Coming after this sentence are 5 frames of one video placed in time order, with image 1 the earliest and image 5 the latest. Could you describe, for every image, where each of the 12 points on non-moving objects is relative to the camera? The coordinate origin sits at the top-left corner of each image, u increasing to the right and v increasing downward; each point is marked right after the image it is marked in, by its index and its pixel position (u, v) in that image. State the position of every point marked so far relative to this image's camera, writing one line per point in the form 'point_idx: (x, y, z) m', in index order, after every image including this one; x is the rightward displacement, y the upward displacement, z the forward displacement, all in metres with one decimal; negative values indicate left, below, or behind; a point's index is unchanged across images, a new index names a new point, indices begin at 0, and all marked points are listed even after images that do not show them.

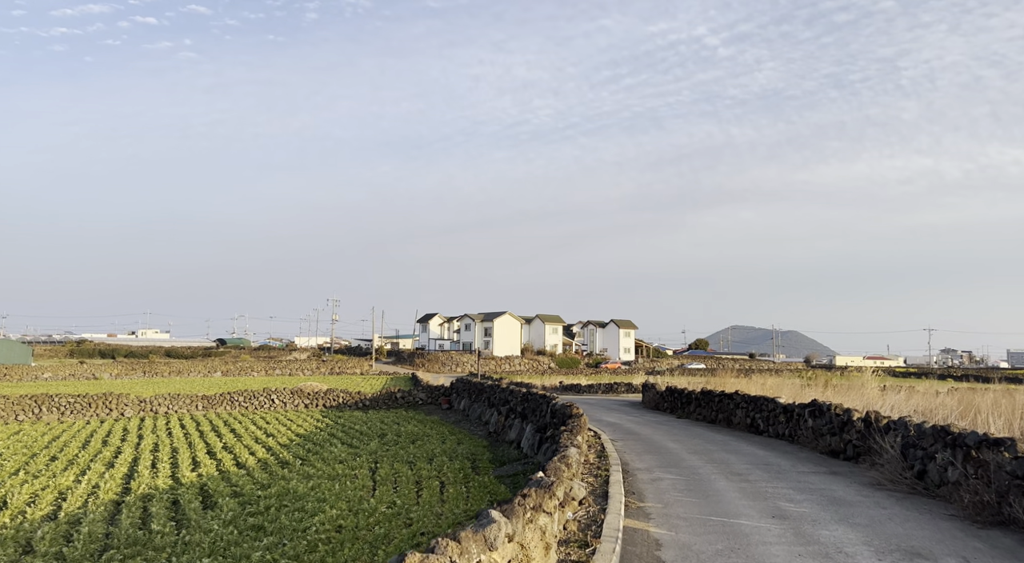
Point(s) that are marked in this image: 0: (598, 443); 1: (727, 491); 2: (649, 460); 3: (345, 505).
0: (+1.4, -2.8, +19.2) m
1: (+3.1, -3.1, +15.8) m
2: (+2.2, -2.9, +17.9) m
3: (-2.6, -3.5, +17.0) m
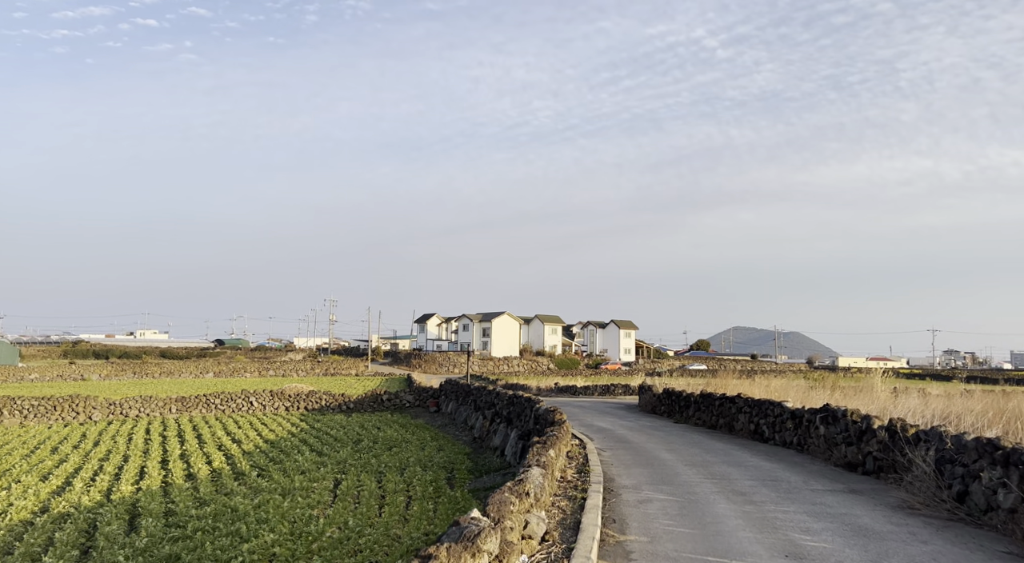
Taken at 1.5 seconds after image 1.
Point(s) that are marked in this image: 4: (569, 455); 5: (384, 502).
0: (+1.0, -2.7, +17.0) m
1: (+2.7, -2.9, +13.6) m
2: (+1.8, -2.8, +15.7) m
3: (-3.0, -3.3, +14.8) m
4: (+0.8, -2.7, +16.8) m
5: (-2.1, -3.6, +17.9) m
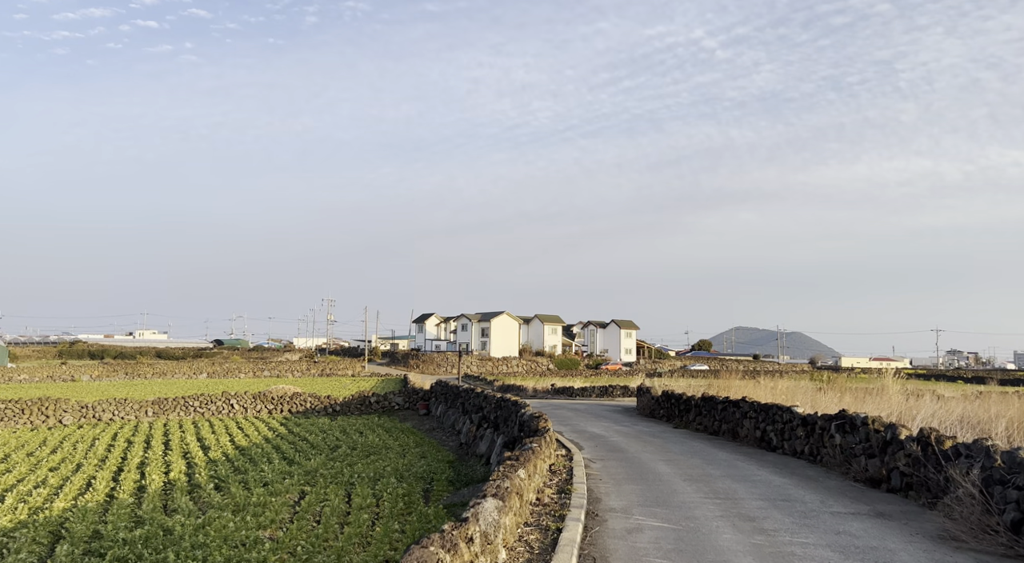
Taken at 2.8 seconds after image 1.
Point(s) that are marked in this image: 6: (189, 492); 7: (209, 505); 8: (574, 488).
0: (+0.7, -2.6, +15.0) m
1: (+2.3, -2.8, +11.6) m
2: (+1.4, -2.6, +13.7) m
3: (-3.3, -3.2, +12.8) m
4: (+0.5, -2.5, +14.8) m
5: (-2.4, -3.5, +16.0) m
6: (-5.6, -3.6, +19.0) m
7: (-4.8, -3.5, +17.3) m
8: (+0.8, -2.6, +14.0) m
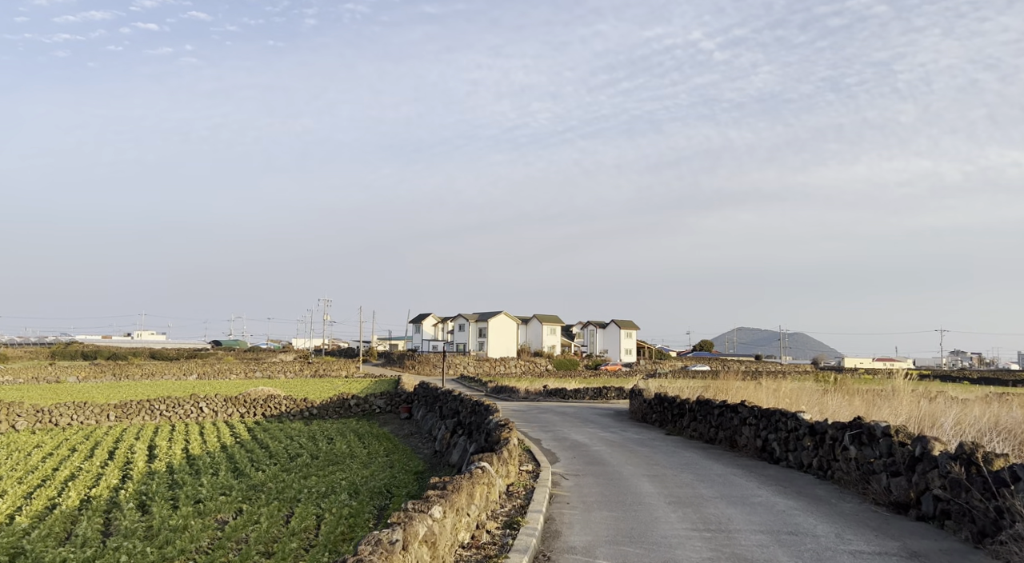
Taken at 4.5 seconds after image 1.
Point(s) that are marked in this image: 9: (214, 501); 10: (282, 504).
0: (+0.2, -2.4, +12.6) m
1: (+1.8, -2.6, +9.2) m
2: (+0.9, -2.5, +11.3) m
3: (-3.9, -3.0, +10.4) m
4: (0.0, -2.3, +12.4) m
5: (-3.0, -3.3, +13.5) m
6: (-6.1, -3.4, +16.5) m
7: (-5.3, -3.3, +14.9) m
8: (+0.2, -2.4, +11.5) m
9: (-4.8, -3.5, +17.7) m
10: (-3.7, -3.6, +17.7) m
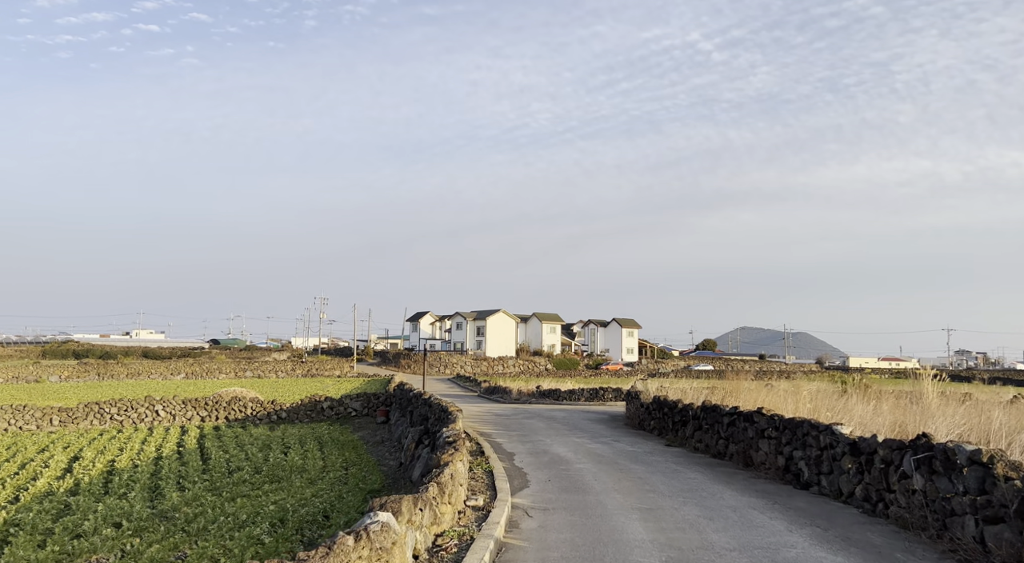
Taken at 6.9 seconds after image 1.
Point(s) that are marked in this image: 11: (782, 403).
0: (-0.4, -2.1, +9.0) m
1: (+1.3, -2.3, +5.6) m
2: (+0.4, -2.2, +7.6) m
3: (-4.4, -2.7, +6.8) m
4: (-0.6, -2.1, +8.8) m
5: (-3.5, -3.0, +9.9) m
6: (-6.6, -3.2, +12.9) m
7: (-5.8, -3.0, +11.3) m
8: (-0.3, -2.1, +7.9) m
9: (-5.3, -3.2, +14.1) m
10: (-4.2, -3.3, +14.1) m
11: (+4.9, -2.2, +19.8) m
